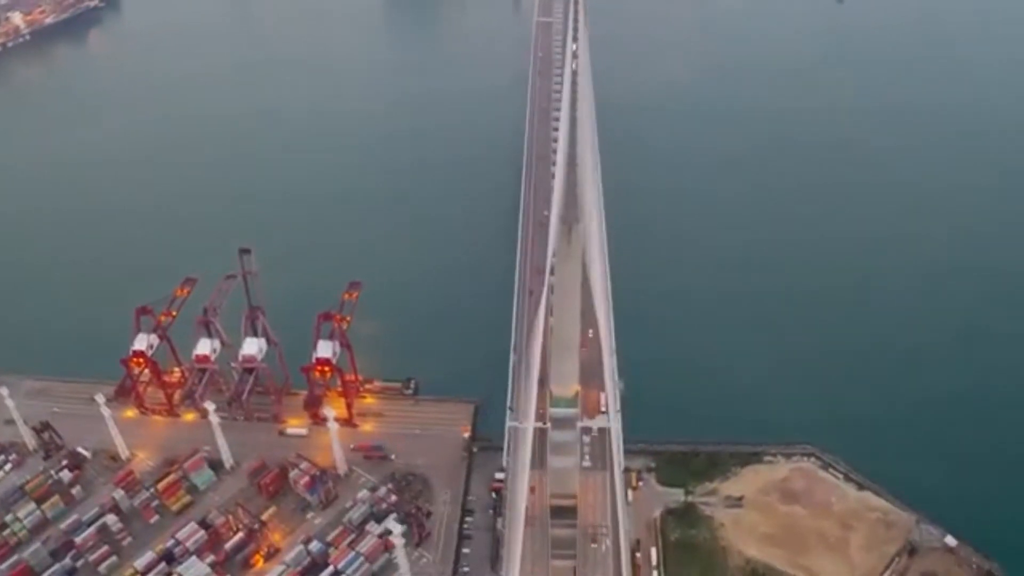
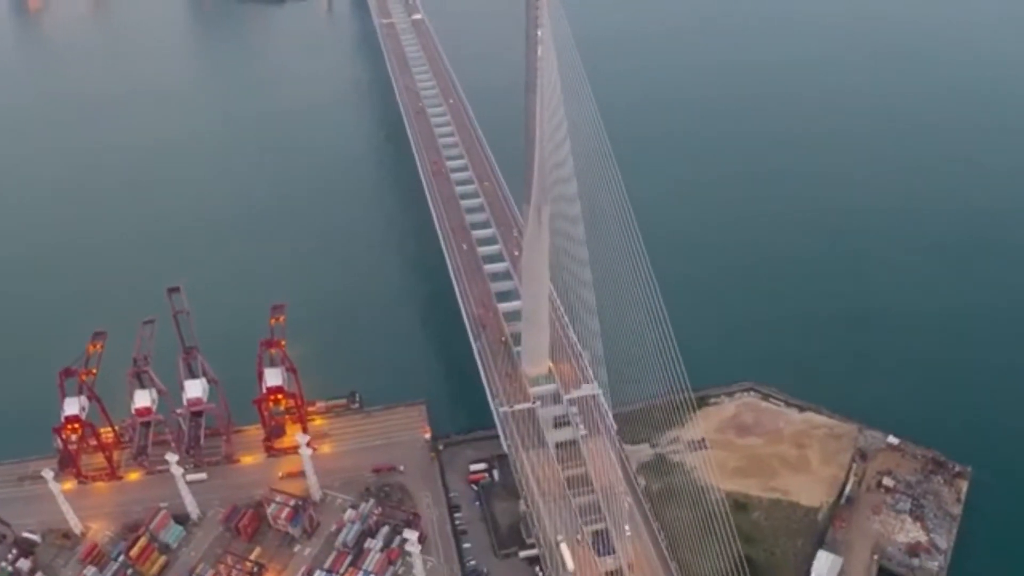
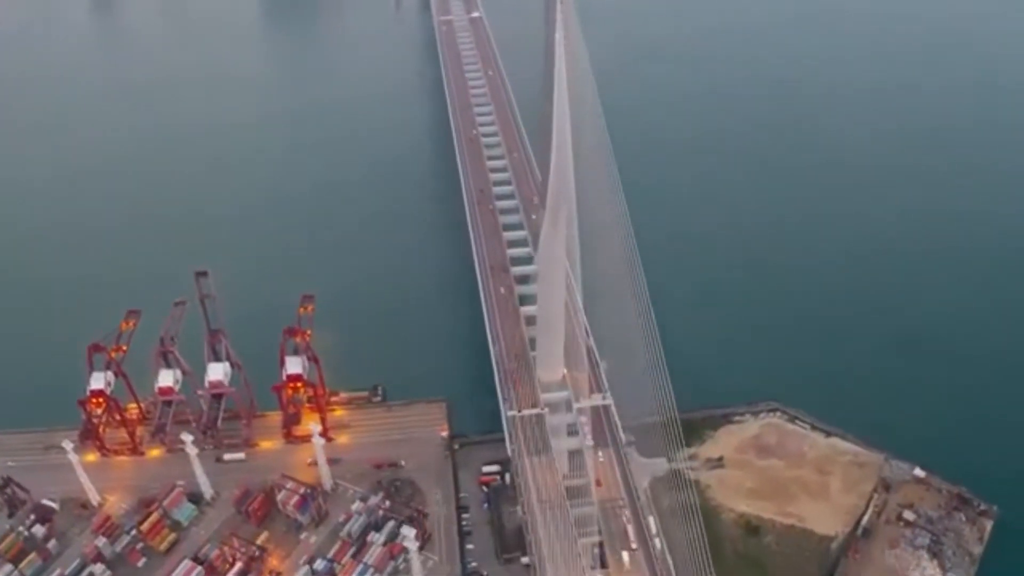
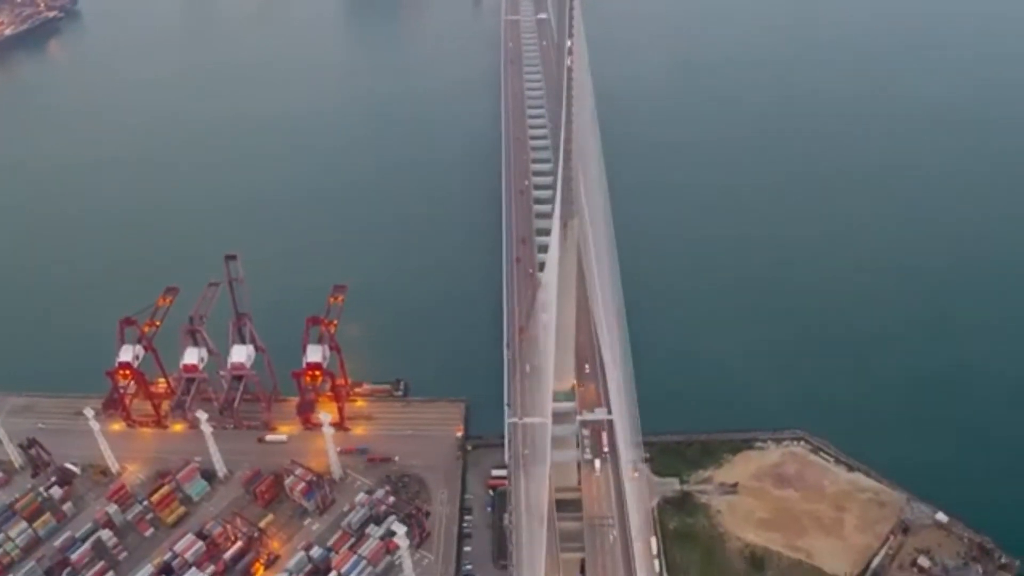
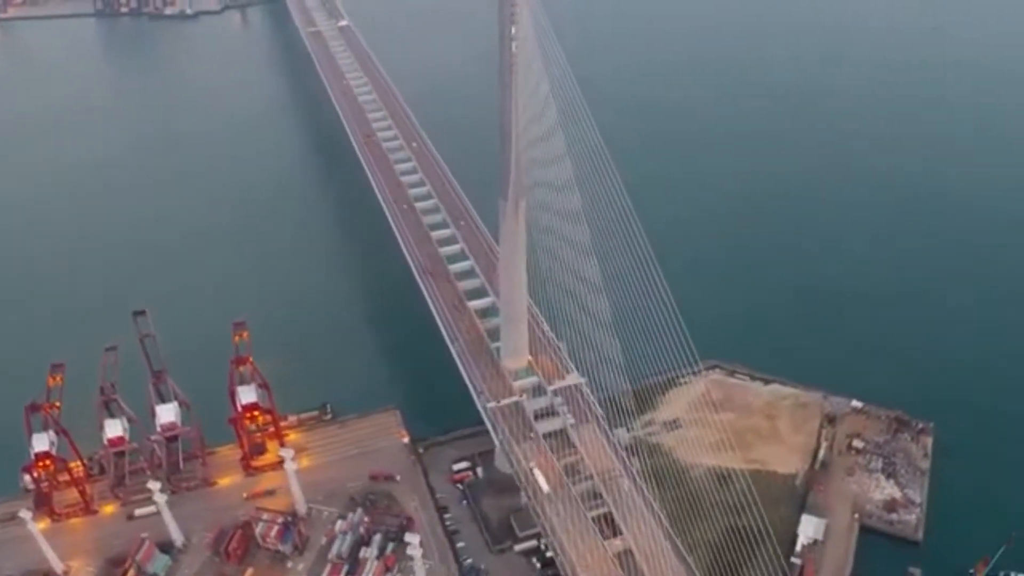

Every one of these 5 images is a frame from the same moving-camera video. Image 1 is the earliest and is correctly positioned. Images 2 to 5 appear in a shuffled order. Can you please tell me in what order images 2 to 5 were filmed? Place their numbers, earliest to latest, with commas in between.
4, 3, 2, 5
